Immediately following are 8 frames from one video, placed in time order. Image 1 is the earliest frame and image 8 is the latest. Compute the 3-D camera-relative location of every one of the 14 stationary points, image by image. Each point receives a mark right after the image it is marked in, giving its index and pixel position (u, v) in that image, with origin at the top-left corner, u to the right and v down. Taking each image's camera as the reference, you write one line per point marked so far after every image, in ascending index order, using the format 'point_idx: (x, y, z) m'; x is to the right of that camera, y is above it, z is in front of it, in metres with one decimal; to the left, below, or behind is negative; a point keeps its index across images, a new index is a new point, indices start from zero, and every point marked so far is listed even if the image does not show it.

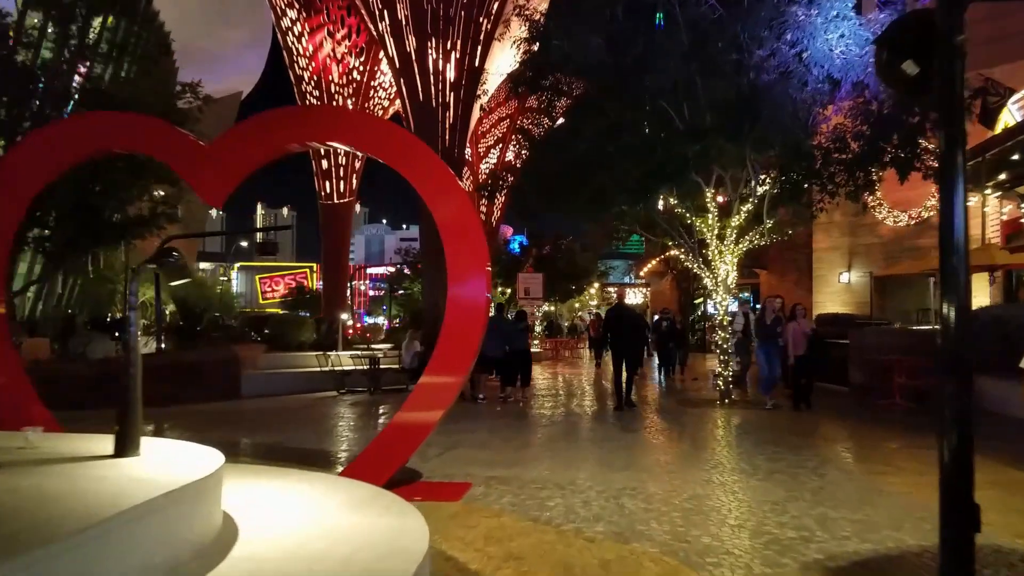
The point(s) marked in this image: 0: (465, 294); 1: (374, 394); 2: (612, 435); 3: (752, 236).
0: (-0.5, -0.2, +8.2) m
1: (-3.5, -2.7, +19.0) m
2: (+1.5, -2.3, +11.4) m
3: (+4.9, +1.1, +14.9) m
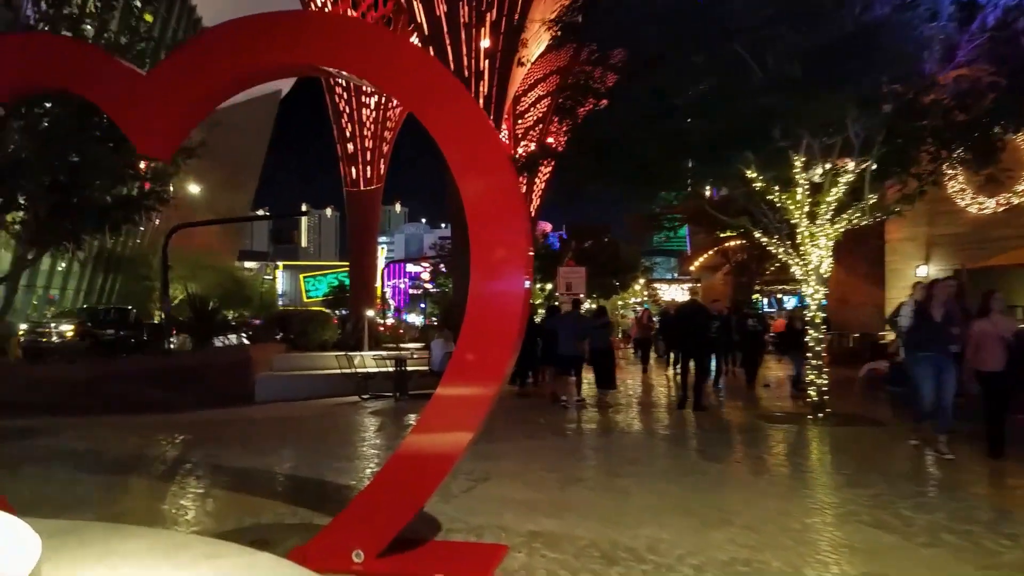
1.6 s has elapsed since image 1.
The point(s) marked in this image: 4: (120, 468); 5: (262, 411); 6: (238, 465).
0: (-0.1, 0.0, +5.9) m
1: (-2.6, -2.6, +16.8) m
2: (+2.1, -2.2, +9.0) m
3: (+5.6, +1.2, +12.3) m
4: (-5.0, -2.2, +9.4) m
5: (-5.2, -2.5, +15.5) m
6: (-3.2, -2.2, +9.3) m
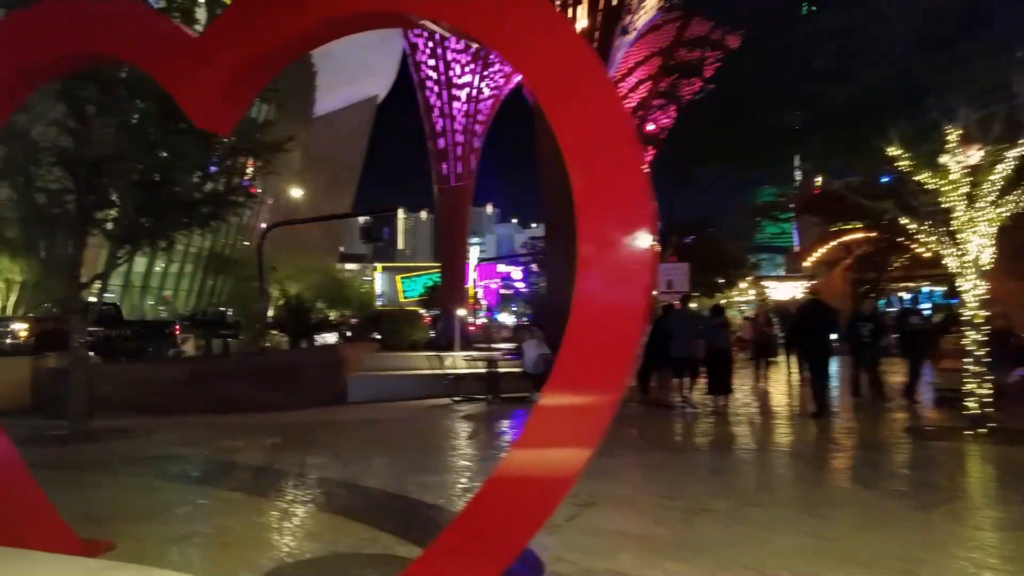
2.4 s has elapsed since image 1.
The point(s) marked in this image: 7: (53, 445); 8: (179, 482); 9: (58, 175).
0: (+0.7, 0.0, +4.7) m
1: (-0.4, -2.5, +15.9) m
2: (+3.3, -2.1, +7.5) m
3: (+7.1, +1.3, +10.4) m
4: (-3.8, -2.2, +8.9) m
5: (-3.2, -2.5, +14.9) m
6: (-2.0, -2.1, +8.5) m
7: (-6.5, -2.2, +10.5) m
8: (-3.7, -2.1, +8.2) m
9: (-7.0, +1.7, +11.4) m
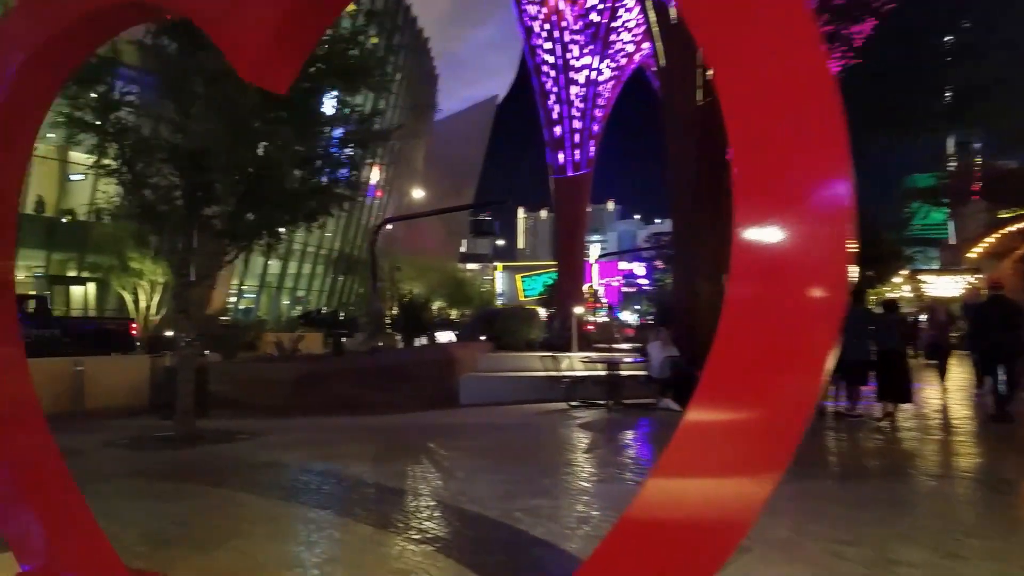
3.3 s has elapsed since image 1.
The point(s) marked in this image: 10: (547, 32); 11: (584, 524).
0: (+1.2, +0.1, +3.3) m
1: (+2.0, -2.4, +14.5) m
2: (+4.3, -2.0, +5.7) m
3: (+8.5, +1.4, +7.8) m
4: (-2.4, -2.1, +8.1) m
5: (-0.9, -2.4, +14.0) m
6: (-0.8, -2.1, +7.5) m
7: (-4.8, -2.2, +10.2) m
8: (-2.5, -2.1, +7.5) m
9: (-5.2, +1.7, +11.1) m
10: (+0.9, +6.9, +19.9) m
11: (+0.5, -2.1, +6.5) m
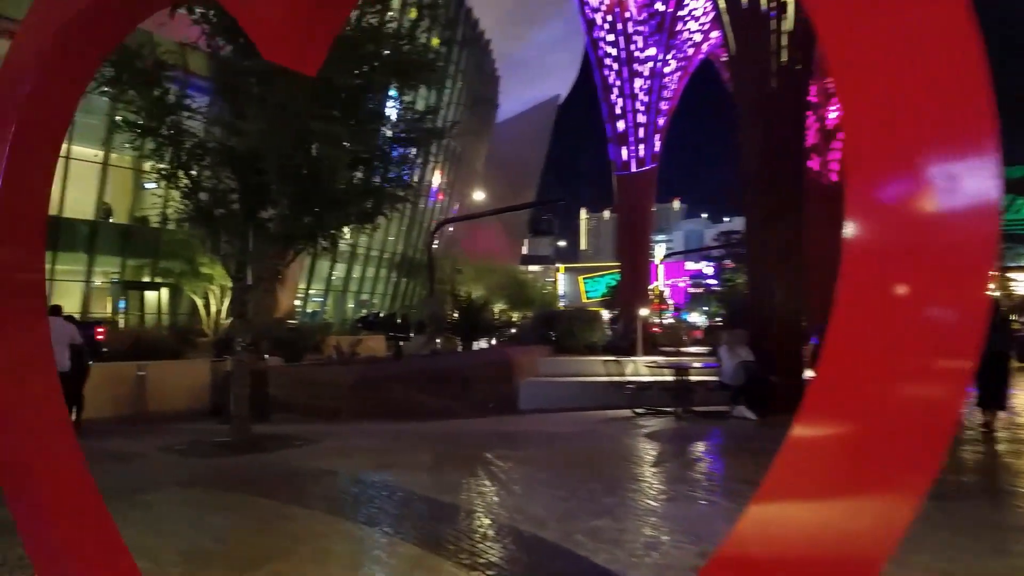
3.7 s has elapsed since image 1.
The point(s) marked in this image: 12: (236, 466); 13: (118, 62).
0: (+1.4, +0.1, +2.7) m
1: (+3.2, -2.4, +13.7) m
2: (+4.7, -2.0, +4.7) m
3: (+9.1, +1.5, +6.5) m
4: (-1.8, -2.1, +7.8) m
5: (+0.2, -2.4, +13.4) m
6: (-0.2, -2.1, +7.0) m
7: (-4.0, -2.2, +10.0) m
8: (-1.9, -2.1, +7.1) m
9: (-4.4, +1.7, +11.0) m
10: (+2.4, +6.8, +19.3) m
11: (+1.0, -2.1, +5.9) m
12: (-3.4, -2.2, +9.1) m
13: (-5.5, +3.2, +10.4) m
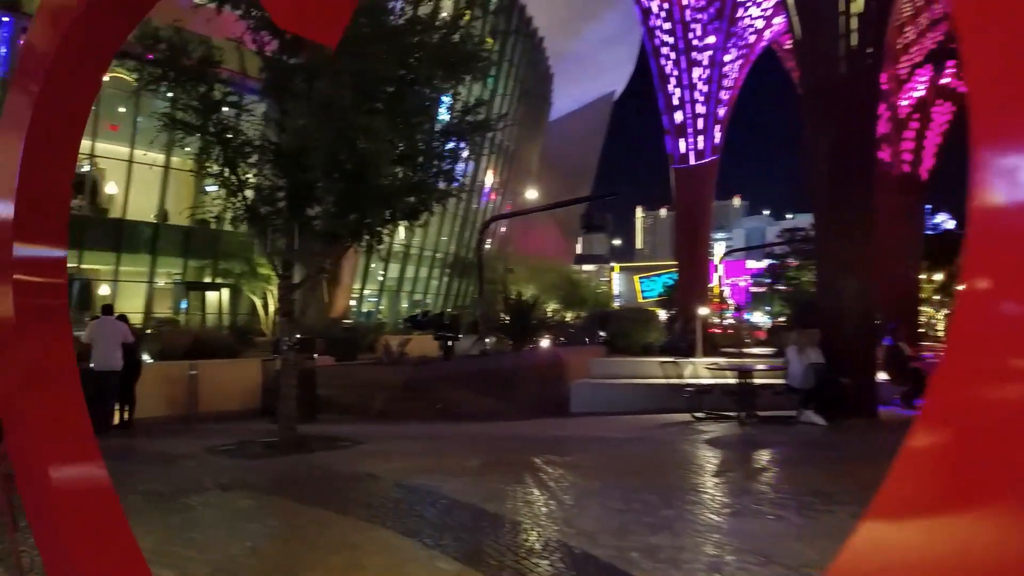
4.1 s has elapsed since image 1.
0: (+1.5, +0.2, +2.1) m
1: (+4.1, -2.4, +13.0) m
2: (+4.9, -1.9, +3.9) m
3: (+9.4, +1.6, +5.4) m
4: (-1.3, -2.1, +7.4) m
5: (+1.1, -2.4, +12.9) m
6: (+0.3, -2.1, +6.6) m
7: (-3.3, -2.2, +9.8) m
8: (-1.5, -2.1, +6.8) m
9: (-3.6, +1.7, +10.9) m
10: (+3.8, +6.9, +18.6) m
11: (+1.4, -2.0, +5.3) m
12: (-2.8, -2.2, +8.9) m
13: (-4.8, +3.2, +10.3) m
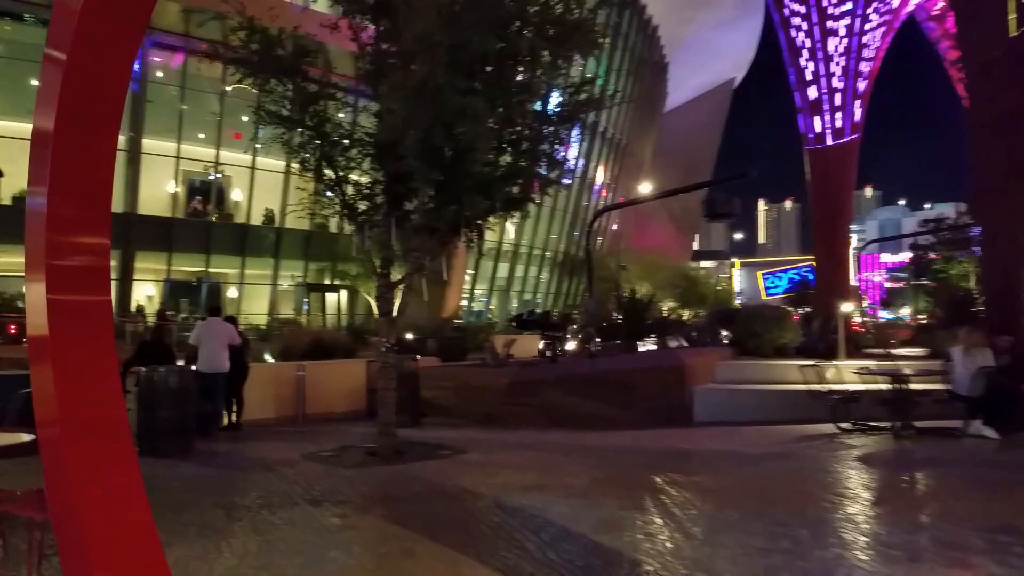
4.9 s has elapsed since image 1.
0: (+1.7, +0.2, +0.9) m
1: (+5.9, -2.3, +11.2) m
2: (+5.3, -1.8, +2.1) m
3: (+10.0, +1.7, +2.9) m
4: (-0.3, -2.1, +6.5) m
5: (+3.0, -2.3, +11.6) m
6: (+1.1, -2.0, +5.5) m
7: (-1.9, -2.2, +9.2) m
8: (-0.5, -2.0, +6.0) m
9: (-2.1, +1.7, +10.3) m
10: (+6.3, +7.0, +16.8) m
11: (+2.0, -2.0, +4.1) m
12: (-1.5, -2.1, +8.2) m
13: (-3.4, +3.2, +10.0) m
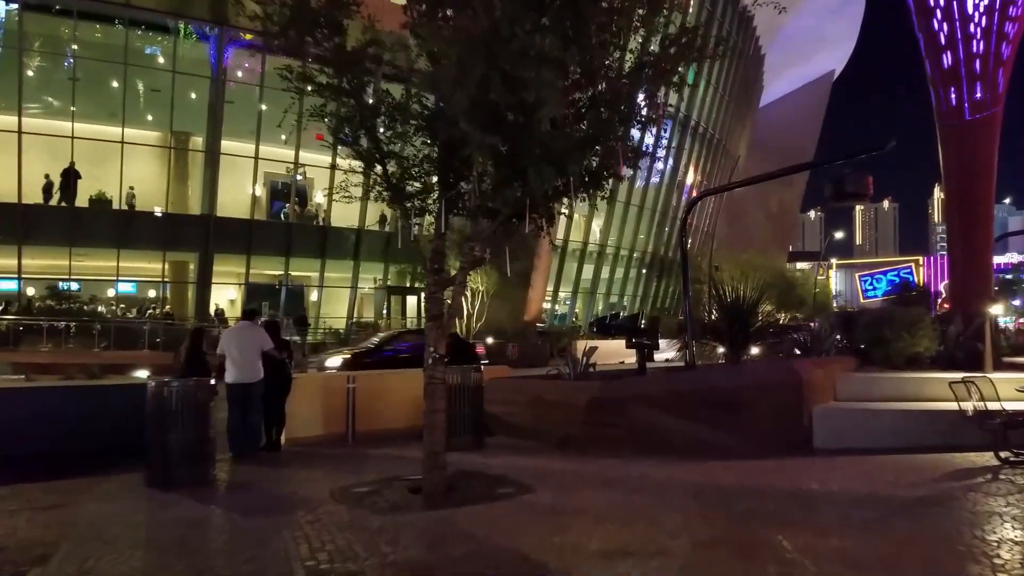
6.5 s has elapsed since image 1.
0: (+1.5, +0.3, -1.3) m
1: (+6.9, -2.2, +8.6) m
2: (+5.2, -1.7, -0.4) m
3: (+9.9, +1.8, -0.2) m
4: (+0.2, -2.0, +4.6) m
5: (+4.0, -2.3, +9.3) m
6: (+1.5, -1.9, +3.4) m
7: (-1.1, -2.2, +7.5) m
8: (-0.1, -2.0, +4.1) m
9: (-1.2, +1.7, +8.6) m
10: (+7.9, +7.0, +14.1) m
11: (+2.2, -1.9, +1.9) m
12: (-0.9, -2.1, +6.4) m
13: (-2.5, +3.2, +8.4) m
